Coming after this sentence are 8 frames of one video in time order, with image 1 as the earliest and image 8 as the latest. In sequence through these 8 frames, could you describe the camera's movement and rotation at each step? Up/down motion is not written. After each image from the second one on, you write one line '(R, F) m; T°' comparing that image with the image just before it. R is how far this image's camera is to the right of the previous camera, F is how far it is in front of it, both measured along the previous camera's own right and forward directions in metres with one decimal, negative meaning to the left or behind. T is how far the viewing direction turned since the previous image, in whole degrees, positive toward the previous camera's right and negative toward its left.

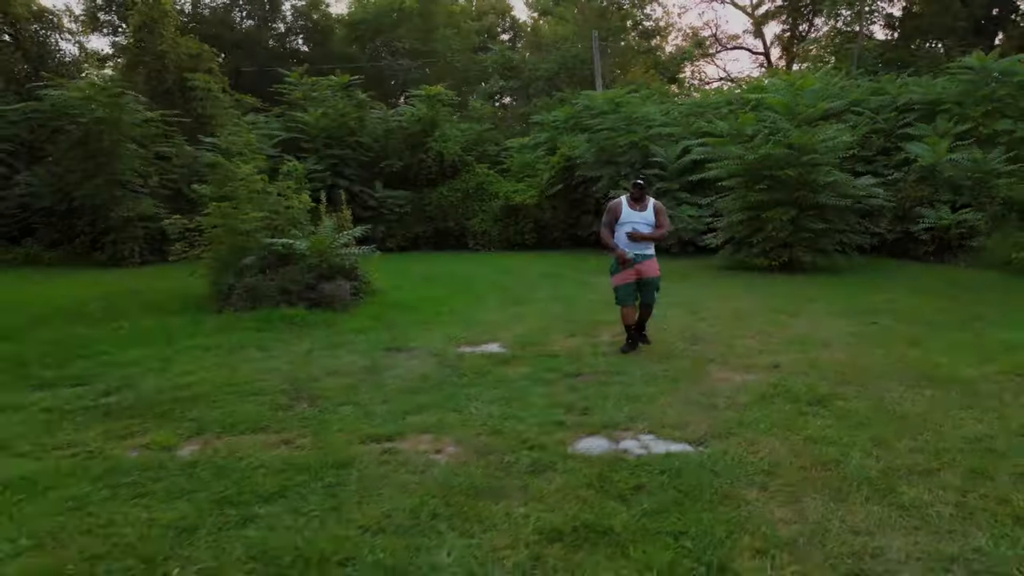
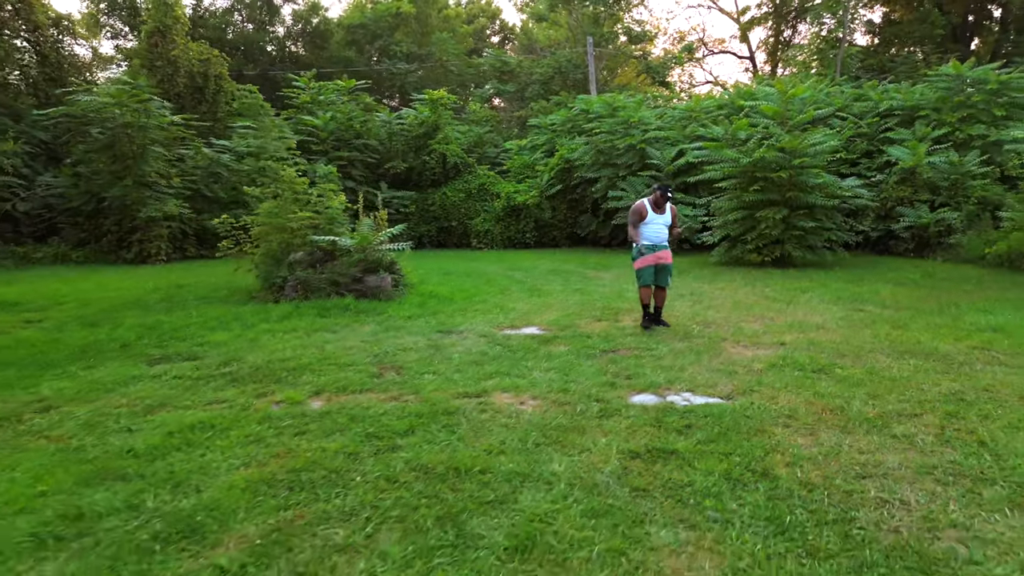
(-0.4, -0.7) m; +1°
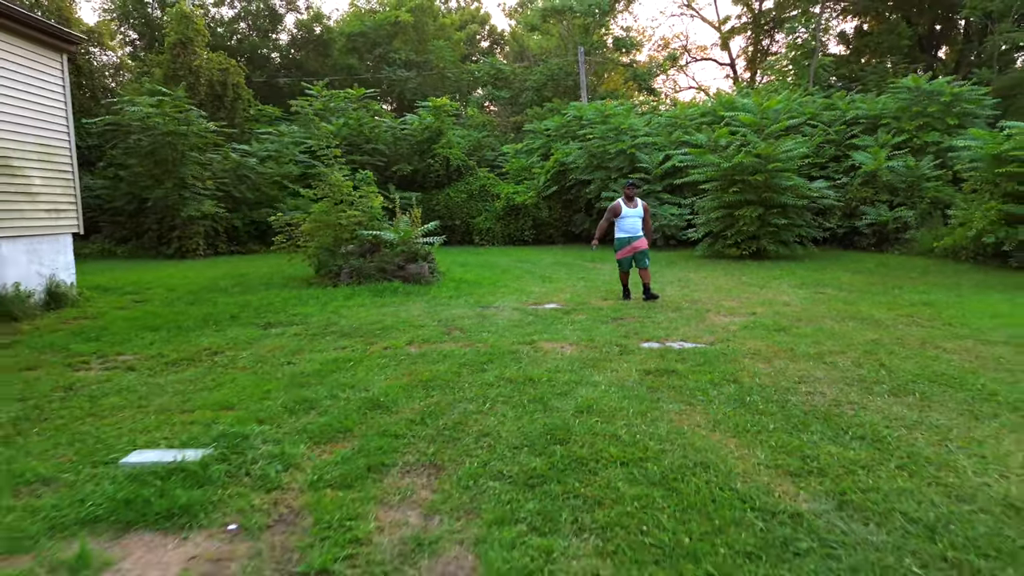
(-0.4, -1.4) m; +1°
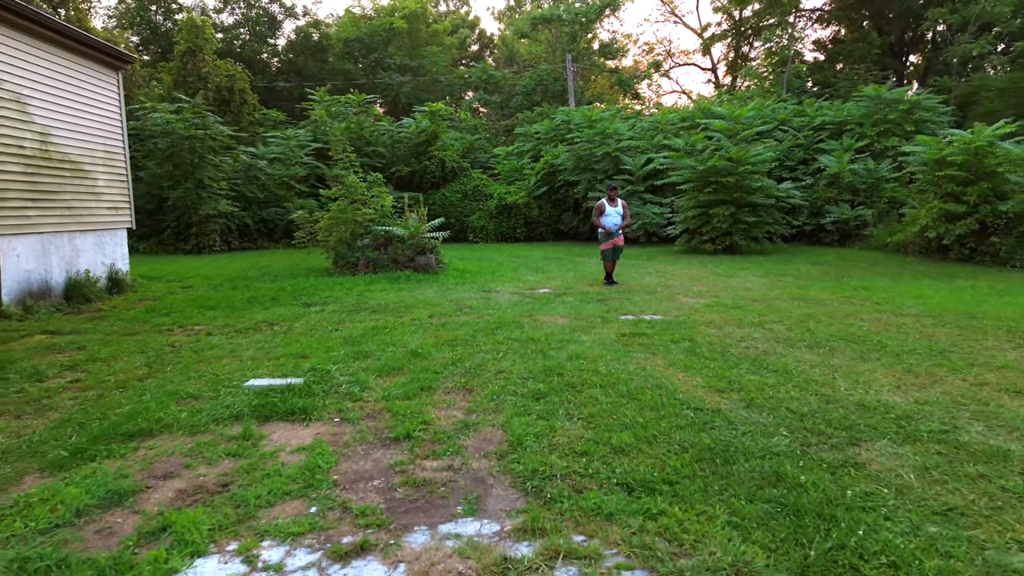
(-0.1, -1.2) m; +1°
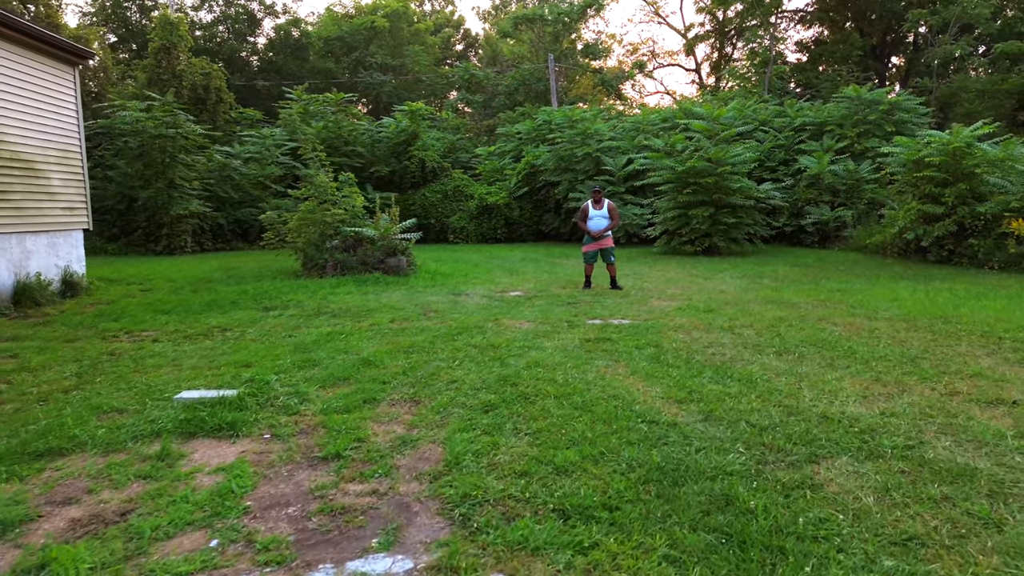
(+0.2, +0.2) m; +1°
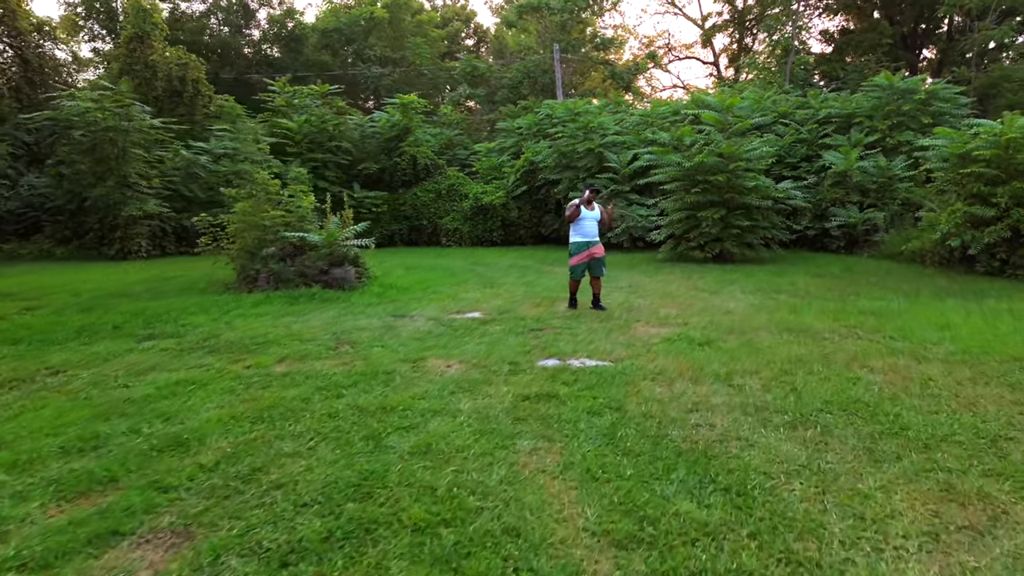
(+0.6, +1.5) m; -2°
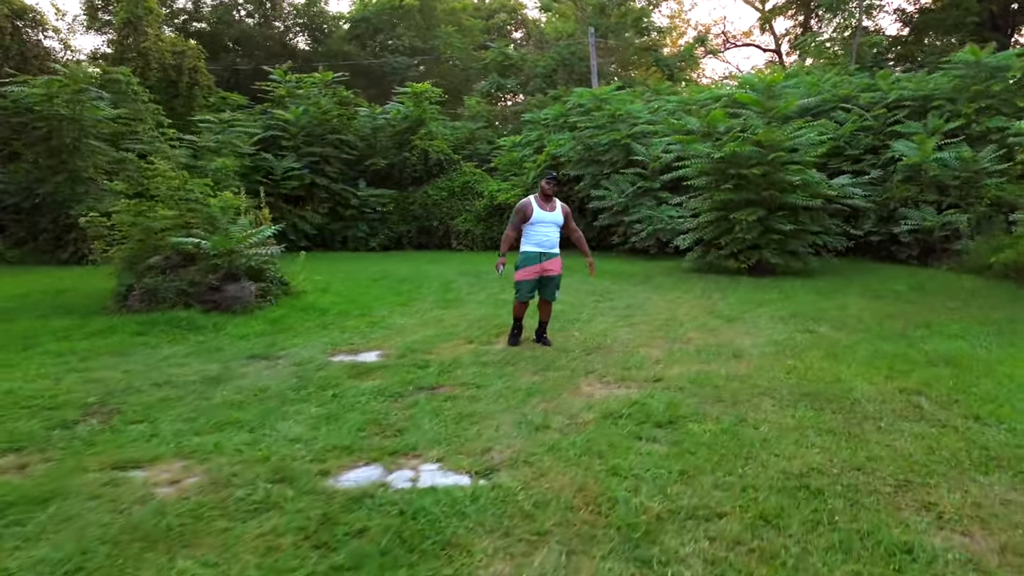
(+1.0, +2.0) m; -5°
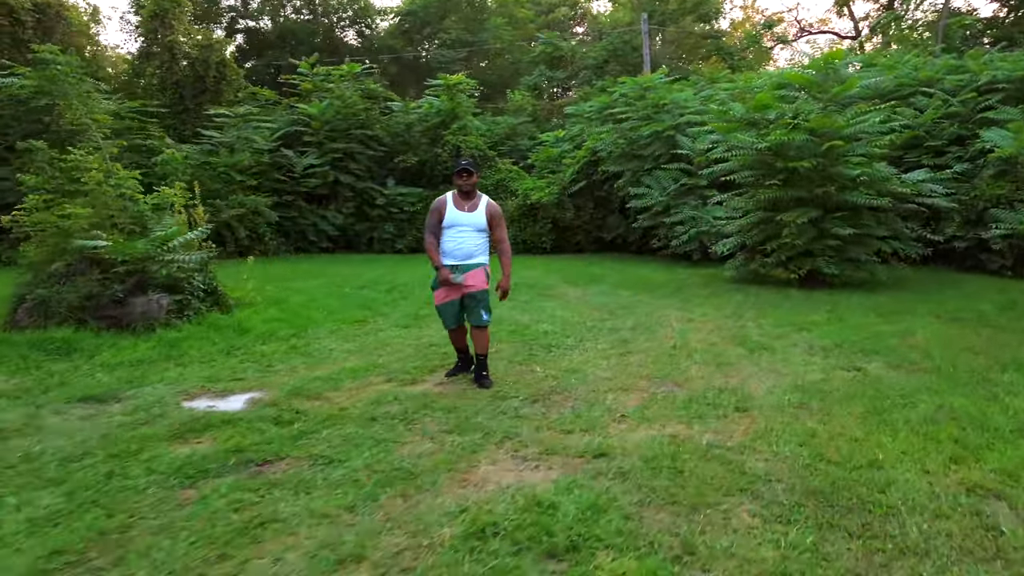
(+0.8, +1.3) m; -6°
